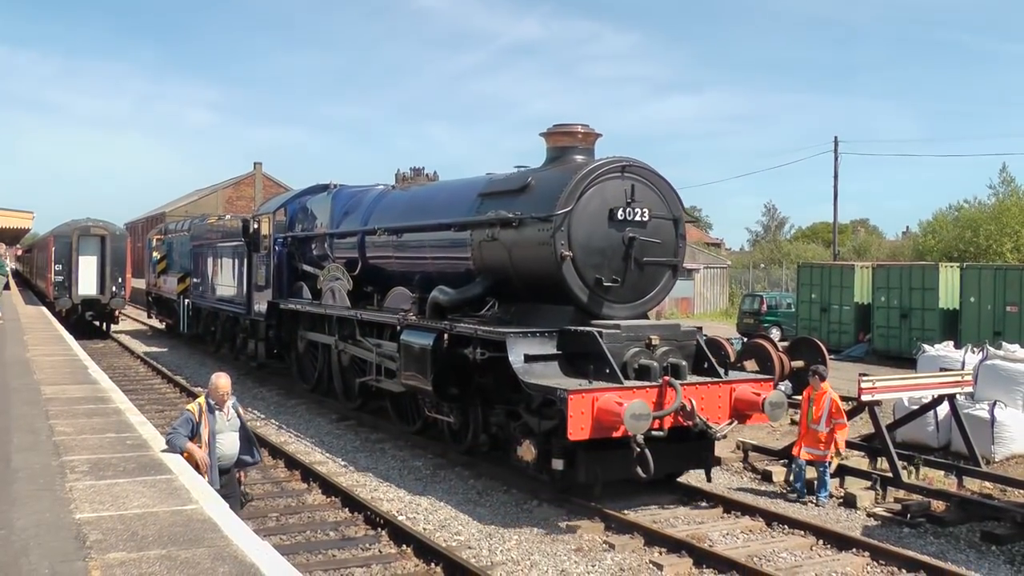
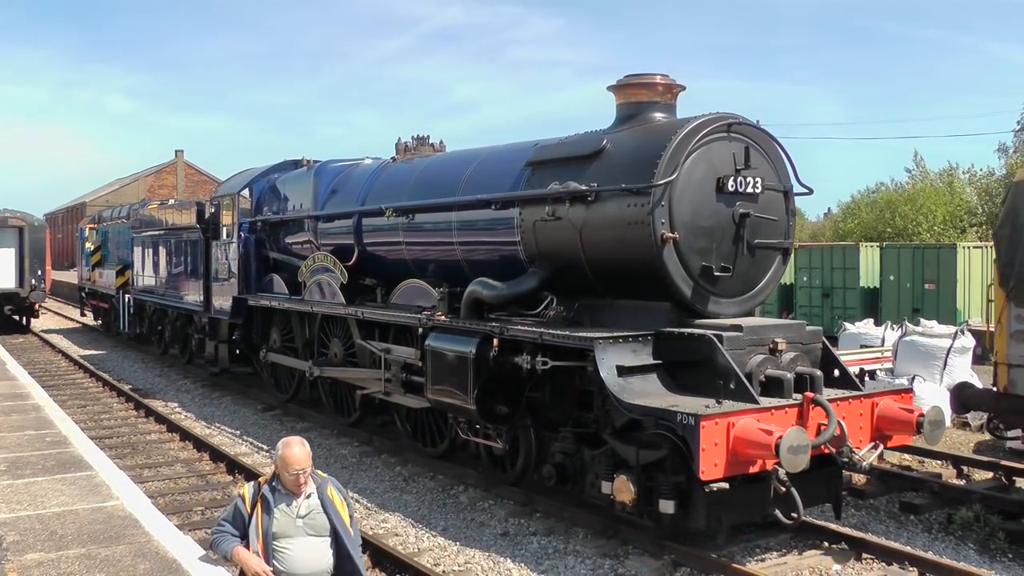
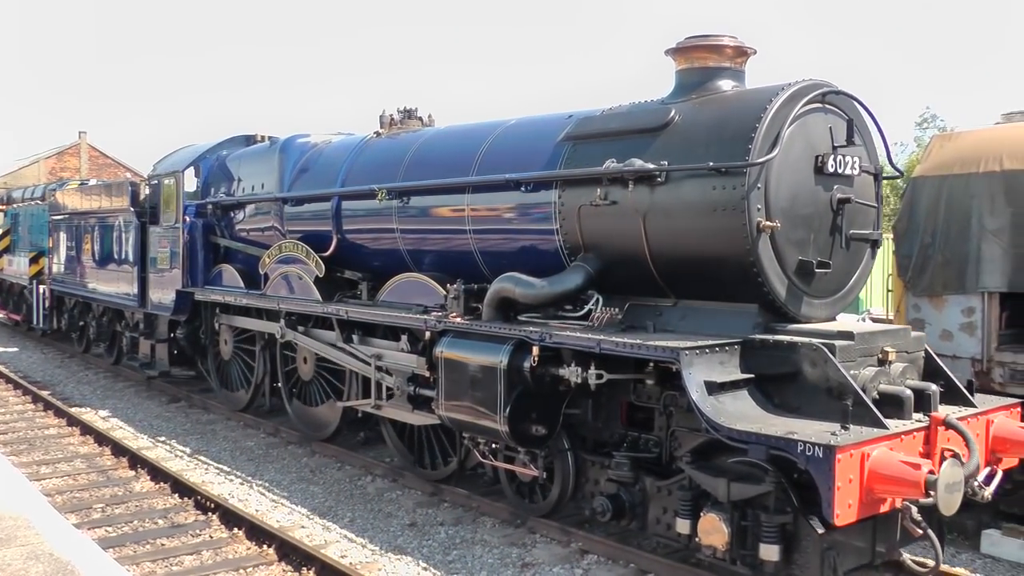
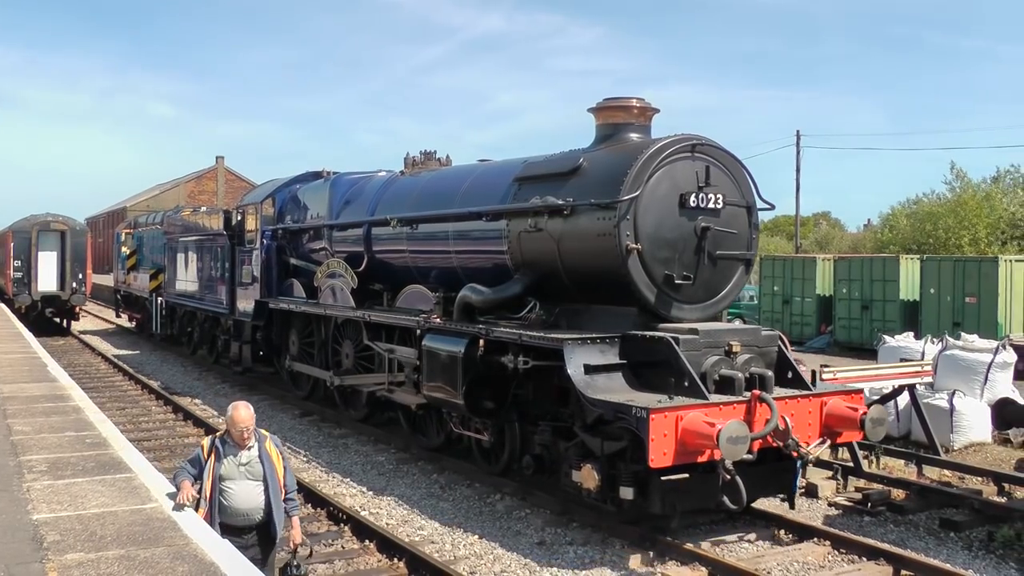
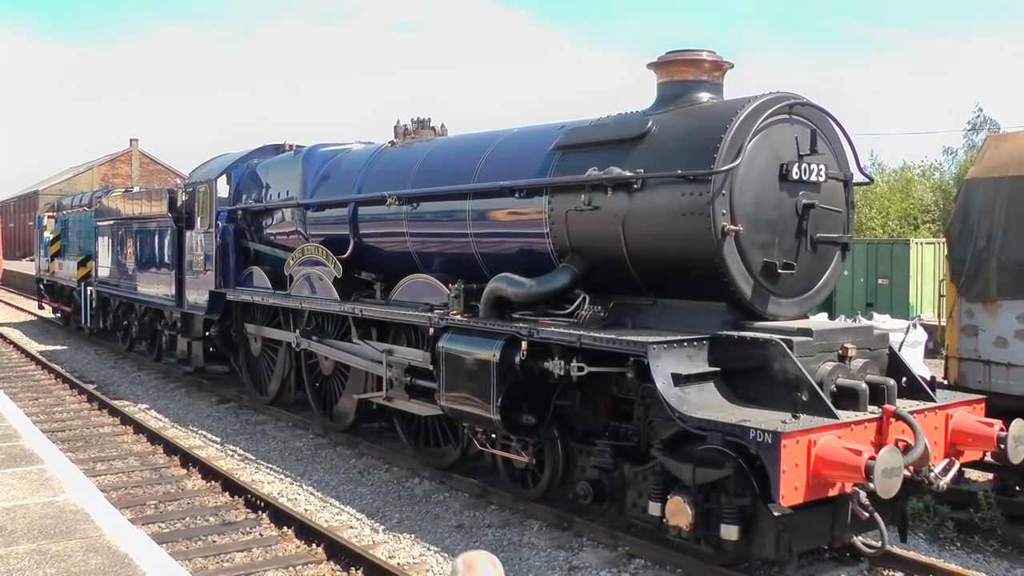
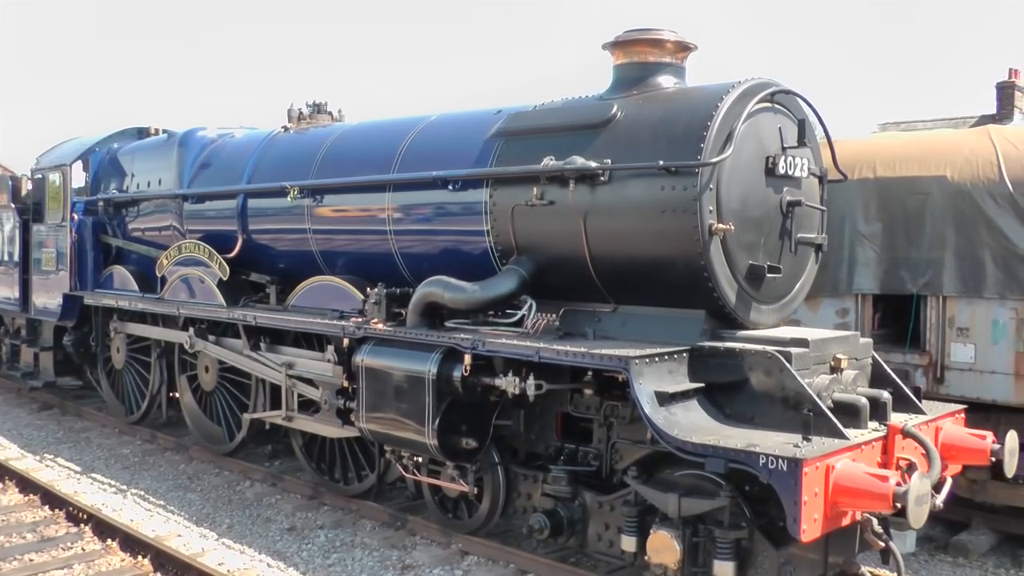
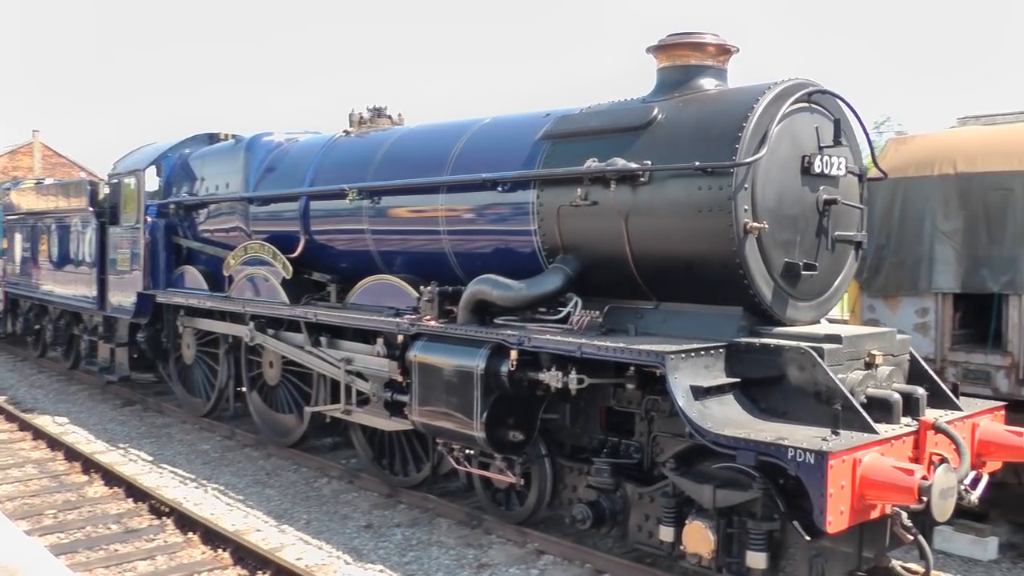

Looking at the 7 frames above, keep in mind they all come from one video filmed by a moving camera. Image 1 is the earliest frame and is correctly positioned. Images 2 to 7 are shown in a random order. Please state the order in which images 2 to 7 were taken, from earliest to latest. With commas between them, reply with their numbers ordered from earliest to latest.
4, 2, 5, 3, 7, 6
